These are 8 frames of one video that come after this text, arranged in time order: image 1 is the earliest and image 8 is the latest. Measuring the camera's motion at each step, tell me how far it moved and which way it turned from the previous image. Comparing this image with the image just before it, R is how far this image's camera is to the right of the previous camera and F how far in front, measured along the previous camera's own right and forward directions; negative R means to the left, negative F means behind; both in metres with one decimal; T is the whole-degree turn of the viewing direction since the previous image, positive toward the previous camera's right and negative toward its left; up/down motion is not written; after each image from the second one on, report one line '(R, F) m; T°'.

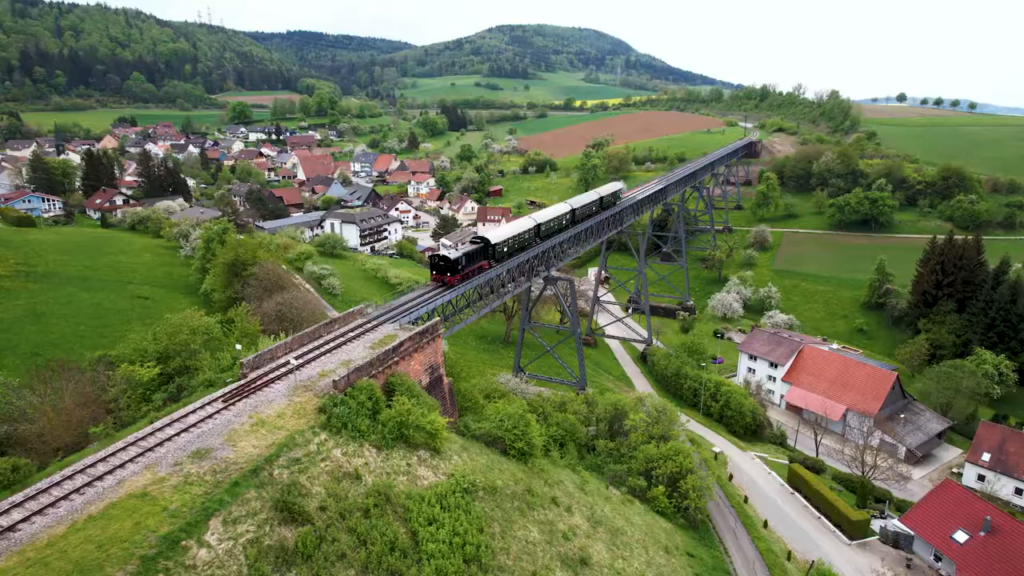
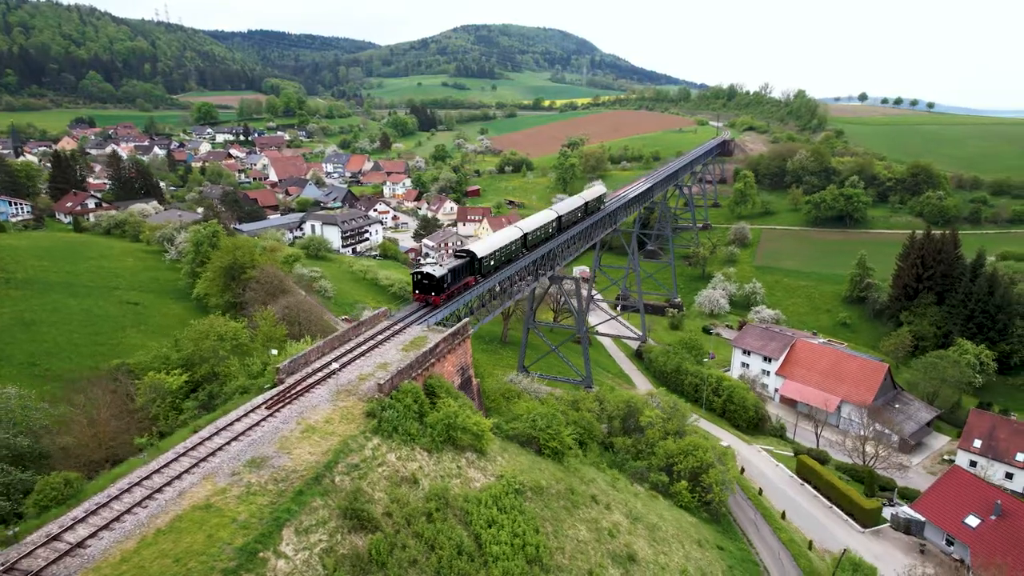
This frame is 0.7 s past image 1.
(-2.2, +0.2) m; +3°
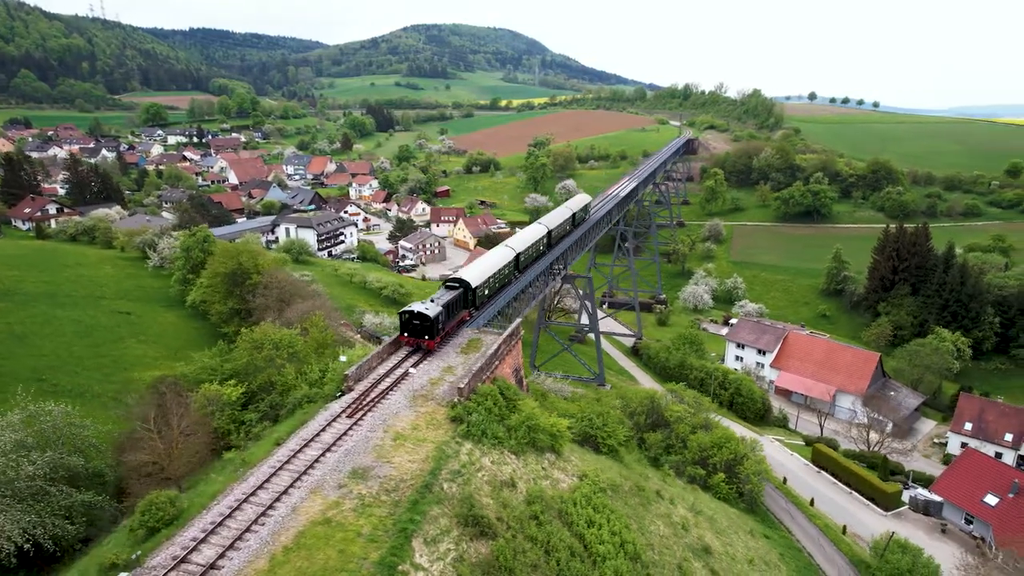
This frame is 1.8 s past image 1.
(-3.4, +0.2) m; +4°
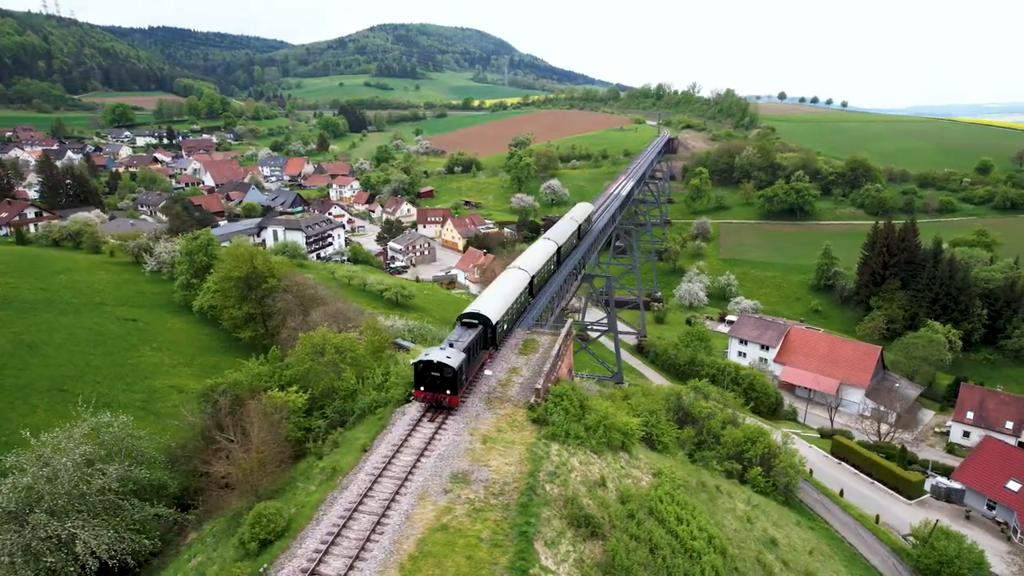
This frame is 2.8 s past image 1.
(-2.8, +0.1) m; +2°
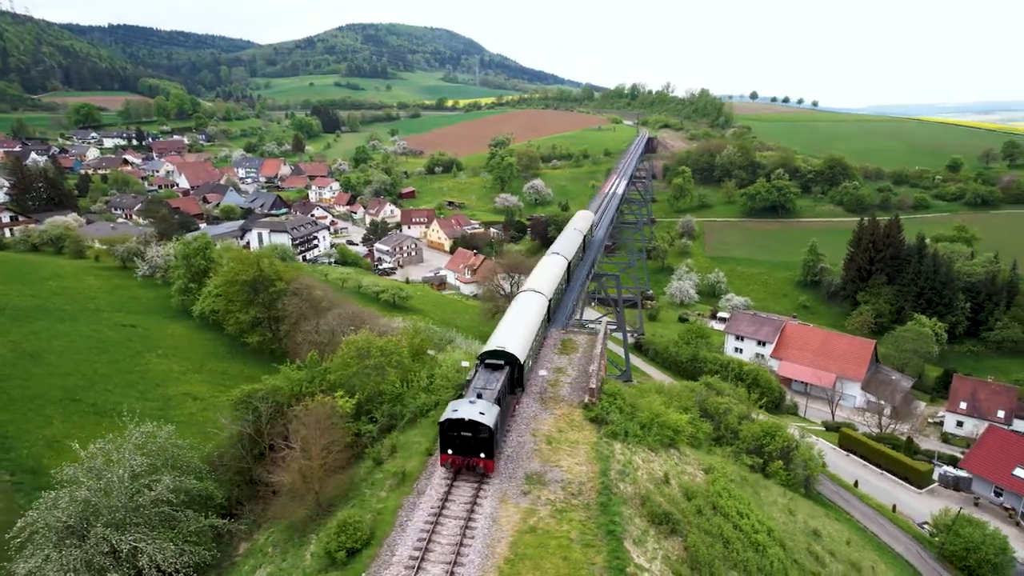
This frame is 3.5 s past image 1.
(-2.2, +0.1) m; +2°
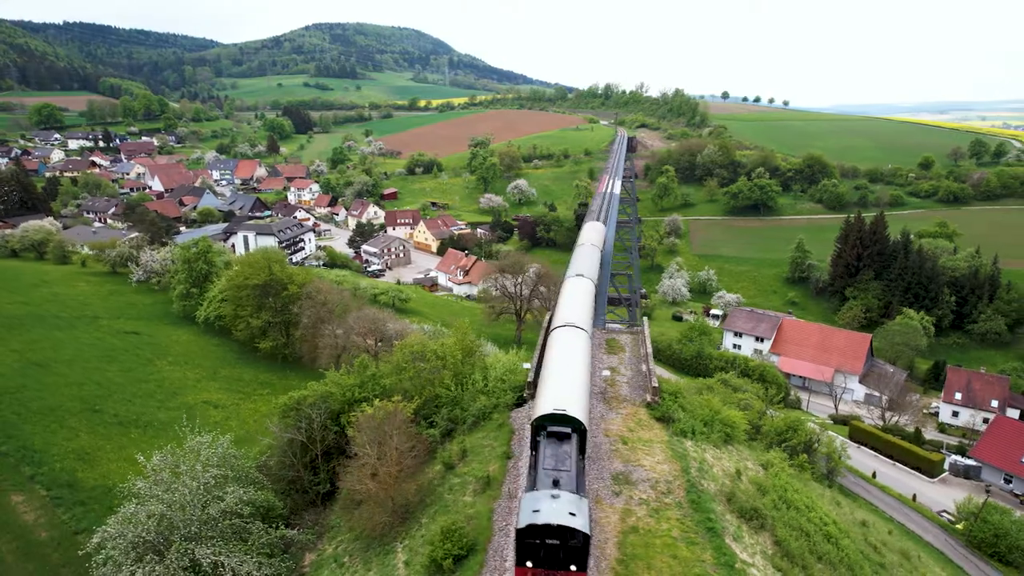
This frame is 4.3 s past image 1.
(-2.4, +0.1) m; +2°
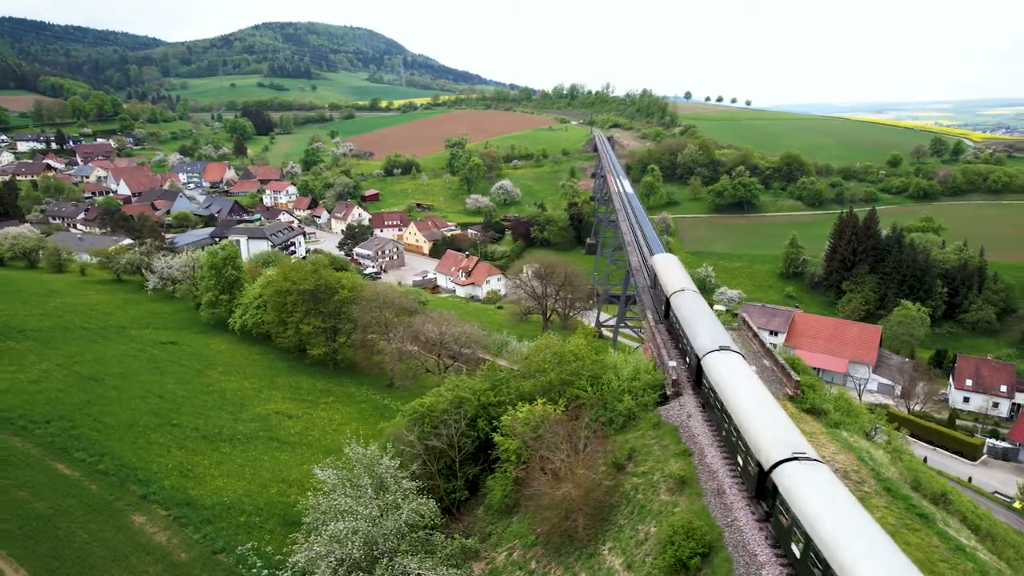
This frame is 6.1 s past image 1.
(-5.2, +0.1) m; +3°
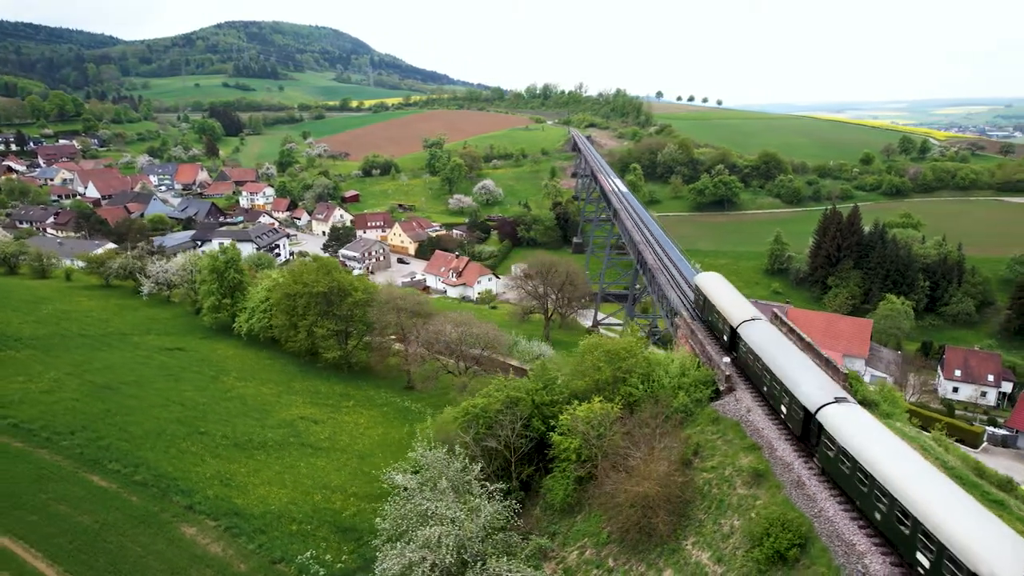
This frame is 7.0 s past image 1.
(-2.4, 0.0) m; +2°
